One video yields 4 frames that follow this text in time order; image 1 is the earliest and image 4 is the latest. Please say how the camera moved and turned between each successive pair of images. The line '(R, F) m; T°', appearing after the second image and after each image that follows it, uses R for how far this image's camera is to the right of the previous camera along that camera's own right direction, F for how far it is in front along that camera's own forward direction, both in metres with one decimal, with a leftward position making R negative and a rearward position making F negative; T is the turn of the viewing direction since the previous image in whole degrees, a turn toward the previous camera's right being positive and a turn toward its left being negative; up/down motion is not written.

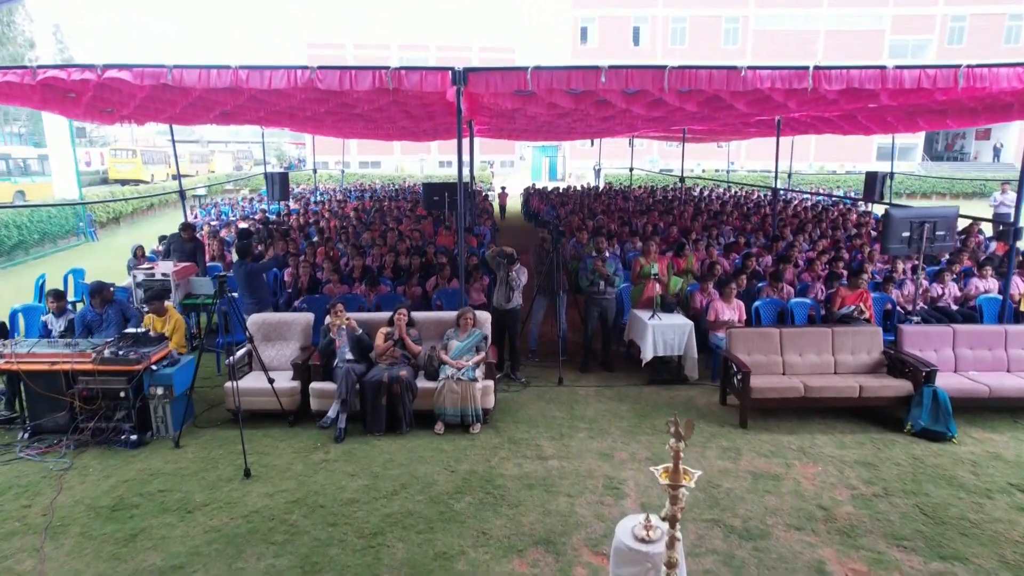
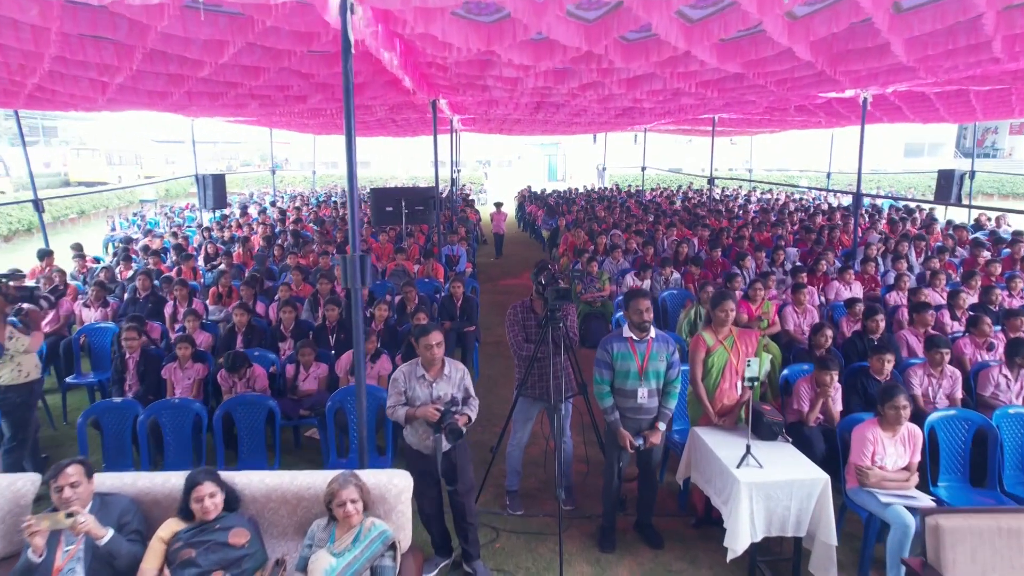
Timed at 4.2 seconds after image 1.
(+0.3, +3.7) m; 0°
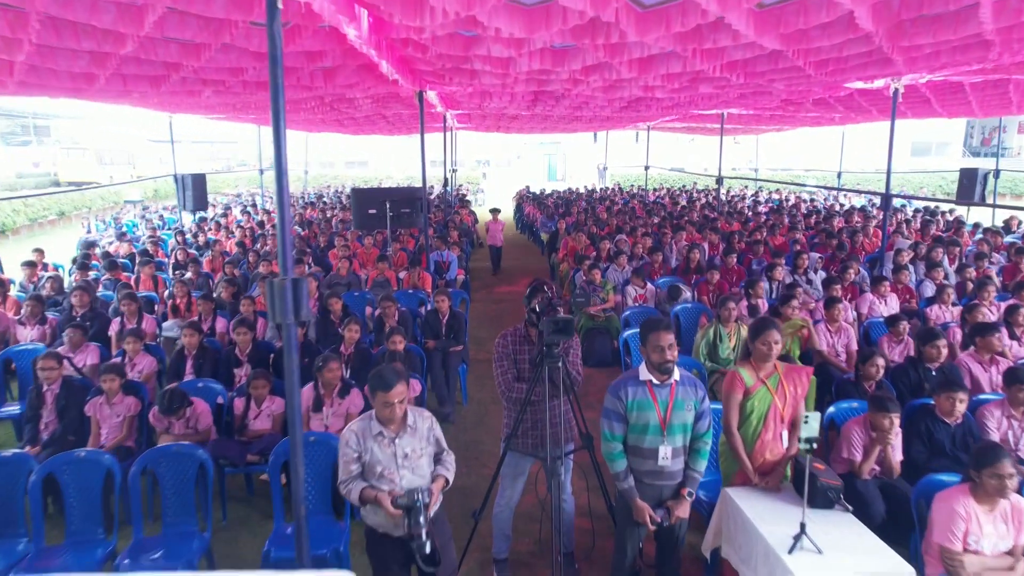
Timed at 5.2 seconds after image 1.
(+0.1, +0.9) m; 0°
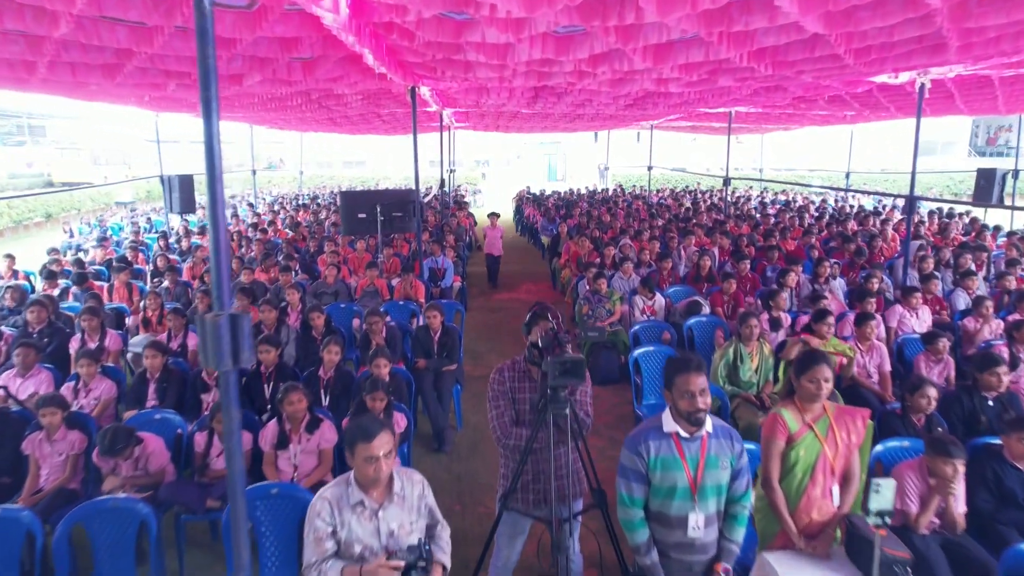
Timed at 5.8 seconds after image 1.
(0.0, +0.6) m; 0°
